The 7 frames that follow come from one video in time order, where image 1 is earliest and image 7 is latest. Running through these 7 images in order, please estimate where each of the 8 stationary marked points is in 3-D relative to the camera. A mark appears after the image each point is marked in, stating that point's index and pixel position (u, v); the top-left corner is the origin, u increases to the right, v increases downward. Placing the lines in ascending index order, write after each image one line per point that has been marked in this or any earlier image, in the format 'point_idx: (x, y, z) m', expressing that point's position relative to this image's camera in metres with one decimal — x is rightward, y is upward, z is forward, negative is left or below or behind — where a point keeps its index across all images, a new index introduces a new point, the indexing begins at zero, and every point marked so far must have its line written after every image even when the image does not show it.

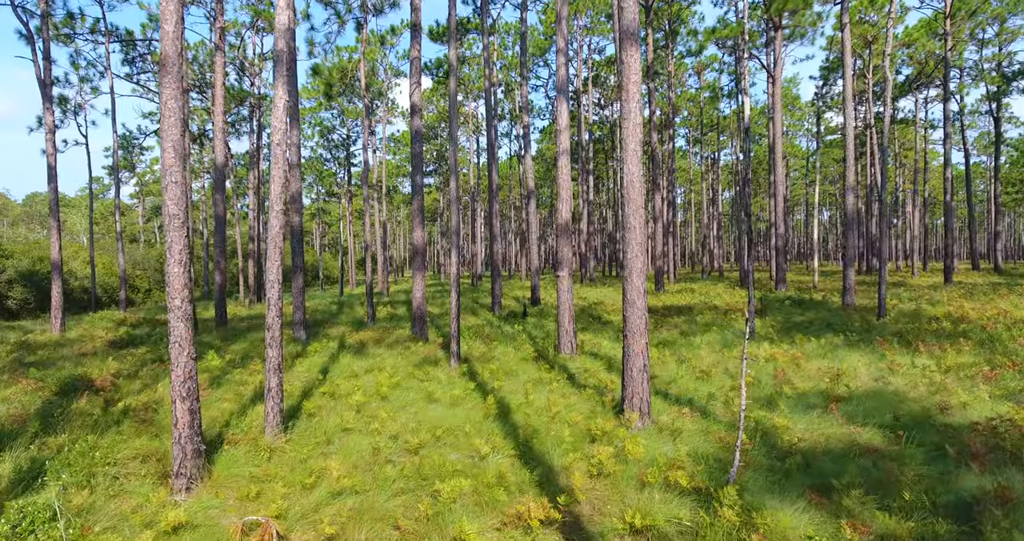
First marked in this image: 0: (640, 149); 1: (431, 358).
0: (+1.7, +1.6, +6.5) m
1: (-1.7, -1.9, +10.5) m
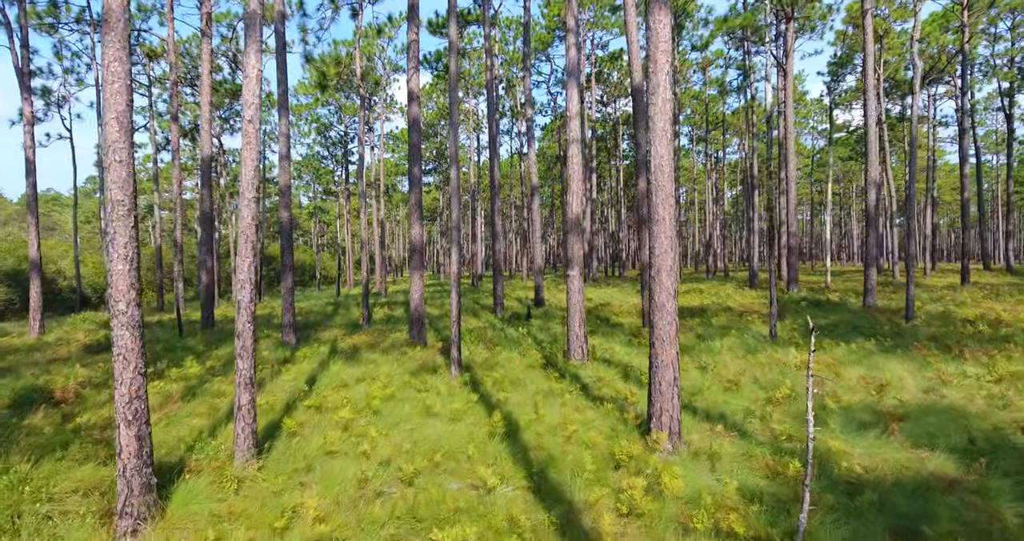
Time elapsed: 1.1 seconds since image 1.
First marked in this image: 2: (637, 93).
0: (+1.8, +1.7, +5.6) m
1: (-1.6, -1.9, +9.6) m
2: (+3.3, +4.7, +12.8) m
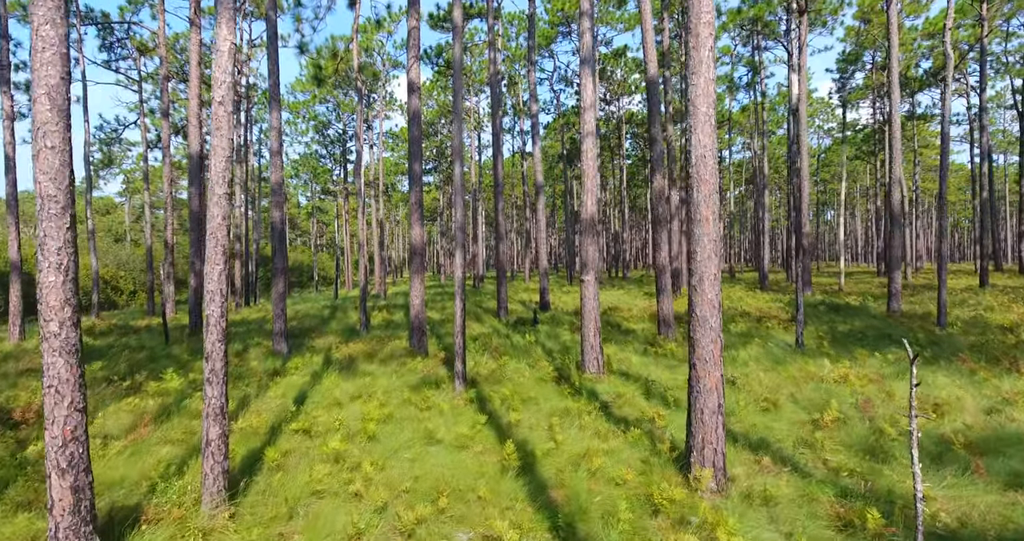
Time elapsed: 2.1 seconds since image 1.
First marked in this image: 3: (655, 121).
0: (+2.0, +1.6, +4.8) m
1: (-1.4, -1.9, +8.8) m
2: (+3.5, +4.6, +12.0) m
3: (+3.5, +3.7, +12.0) m
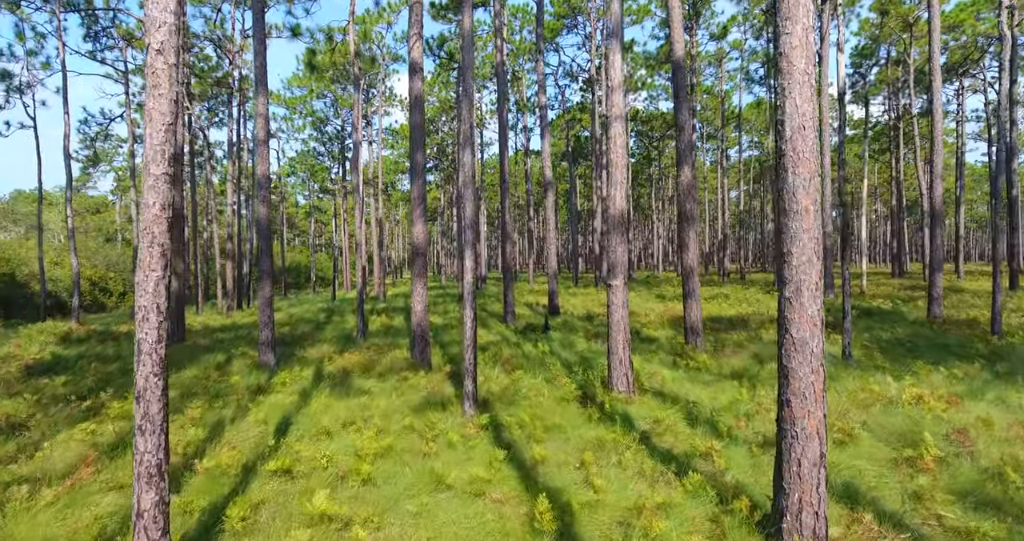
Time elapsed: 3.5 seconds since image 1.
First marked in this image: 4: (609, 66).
0: (+2.3, +1.5, +3.7) m
1: (-1.2, -2.0, +7.7) m
2: (+3.7, +4.6, +10.9) m
3: (+3.8, +3.7, +10.9) m
4: (+1.6, +3.3, +7.8) m
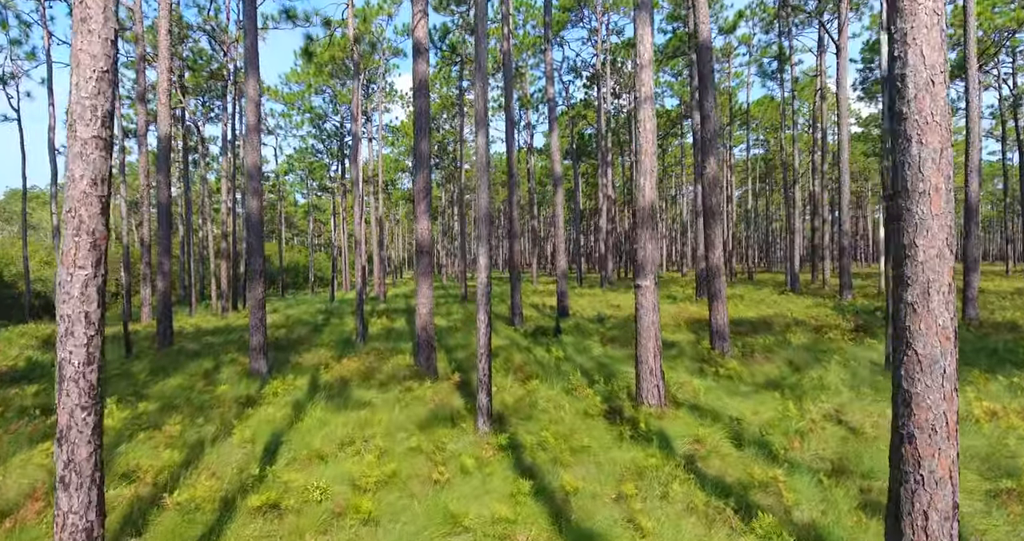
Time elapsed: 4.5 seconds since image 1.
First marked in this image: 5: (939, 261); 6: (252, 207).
0: (+2.5, +1.5, +2.9) m
1: (-0.9, -2.0, +6.9) m
2: (+4.0, +4.6, +10.1) m
3: (+4.1, +3.7, +10.1) m
4: (+1.8, +3.3, +7.0) m
5: (+2.5, +0.1, +2.8) m
6: (-5.1, +1.2, +9.4) m
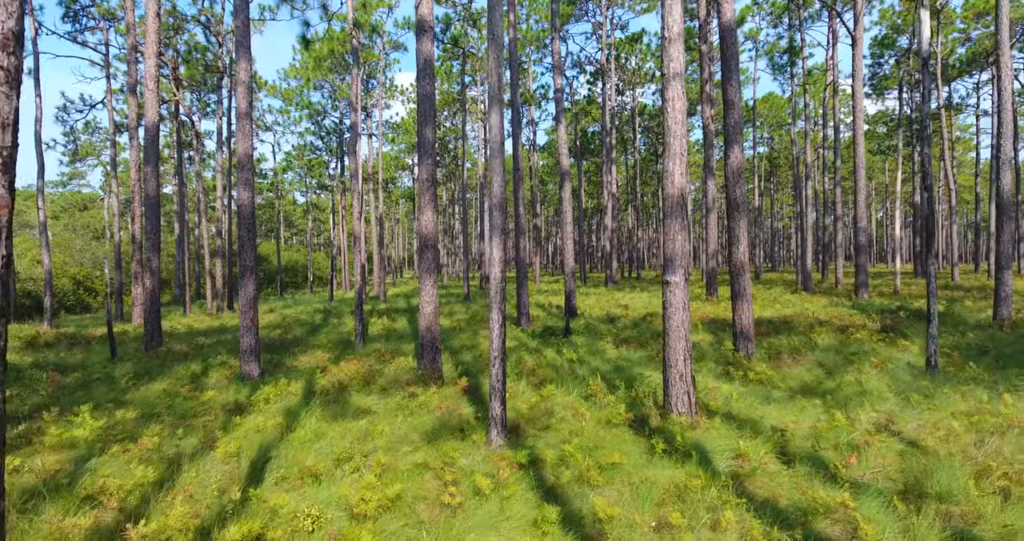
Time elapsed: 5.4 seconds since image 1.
0: (+2.7, +1.6, +2.2) m
1: (-0.7, -1.9, +6.2) m
2: (+4.2, +4.6, +9.4) m
3: (+4.3, +3.8, +9.4) m
4: (+2.0, +3.4, +6.3) m
5: (+2.7, +0.1, +2.1) m
6: (-4.9, +1.3, +8.7) m
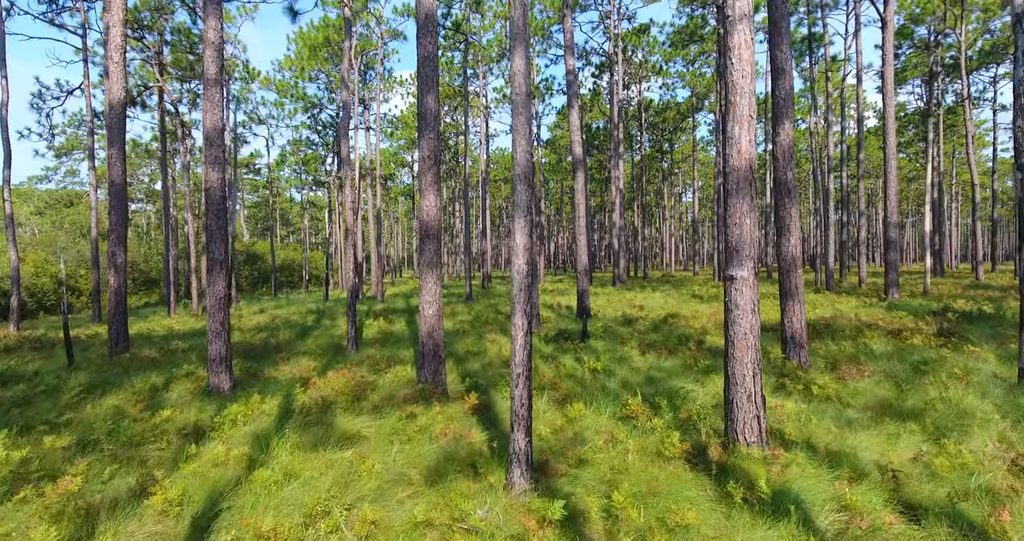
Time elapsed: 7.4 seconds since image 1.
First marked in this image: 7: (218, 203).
0: (+3.0, +1.7, +0.9) m
1: (-0.5, -1.8, +4.9) m
2: (+4.4, +4.7, +8.1) m
3: (+4.5, +3.8, +8.1) m
4: (+2.3, +3.5, +5.0) m
5: (+2.9, +0.2, +0.8) m
6: (-4.6, +1.4, +7.4) m
7: (-4.6, +1.1, +7.5) m
